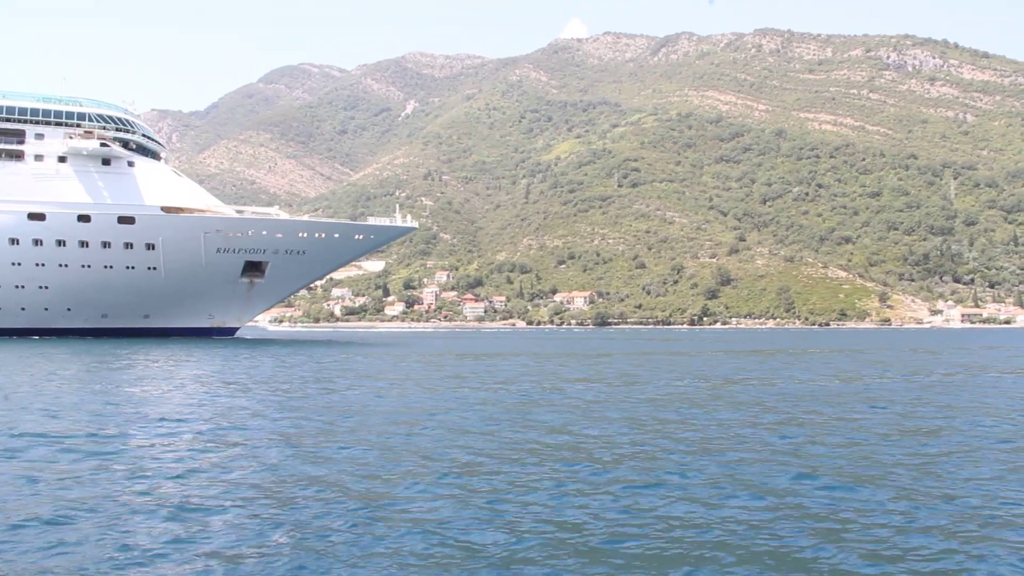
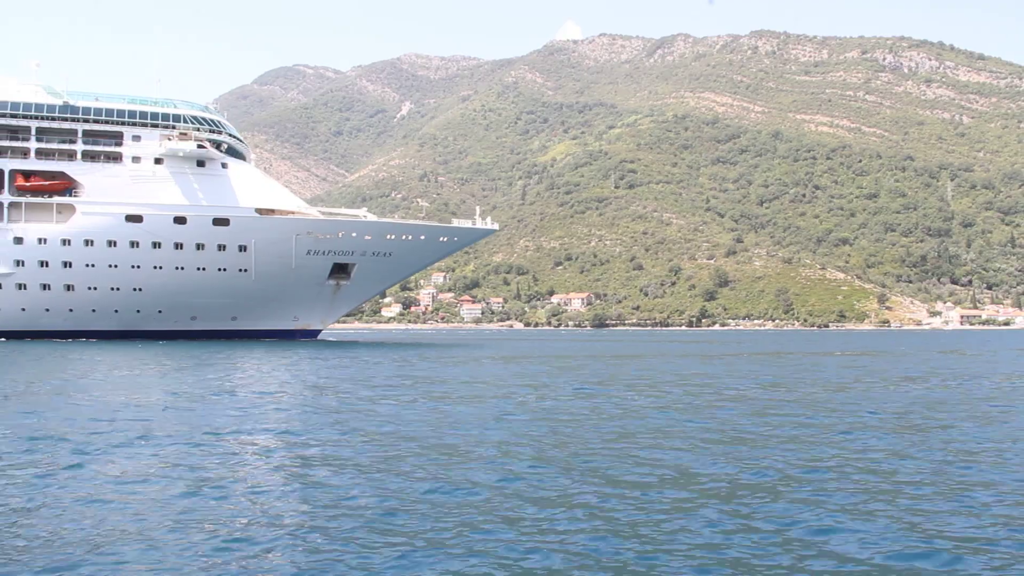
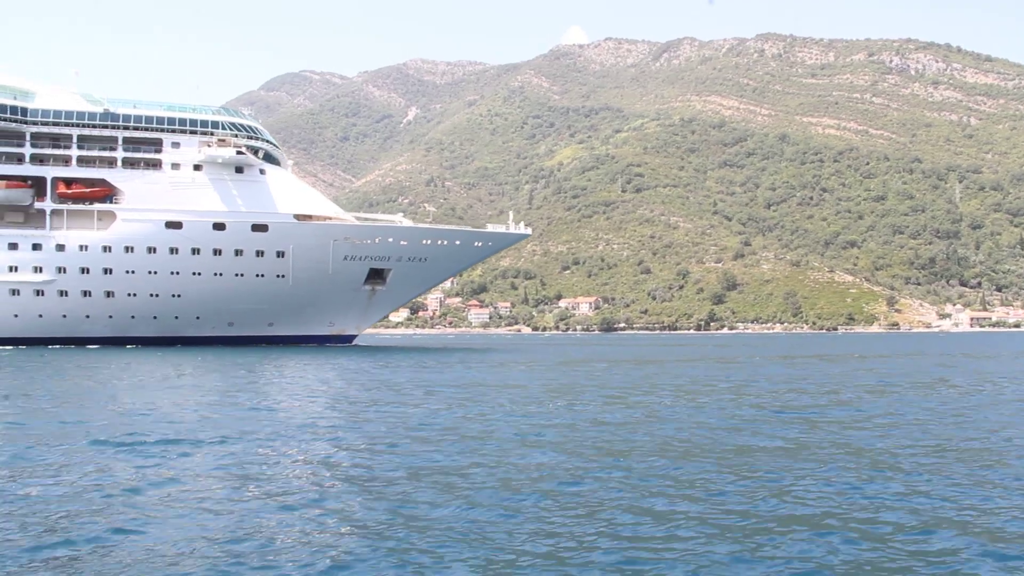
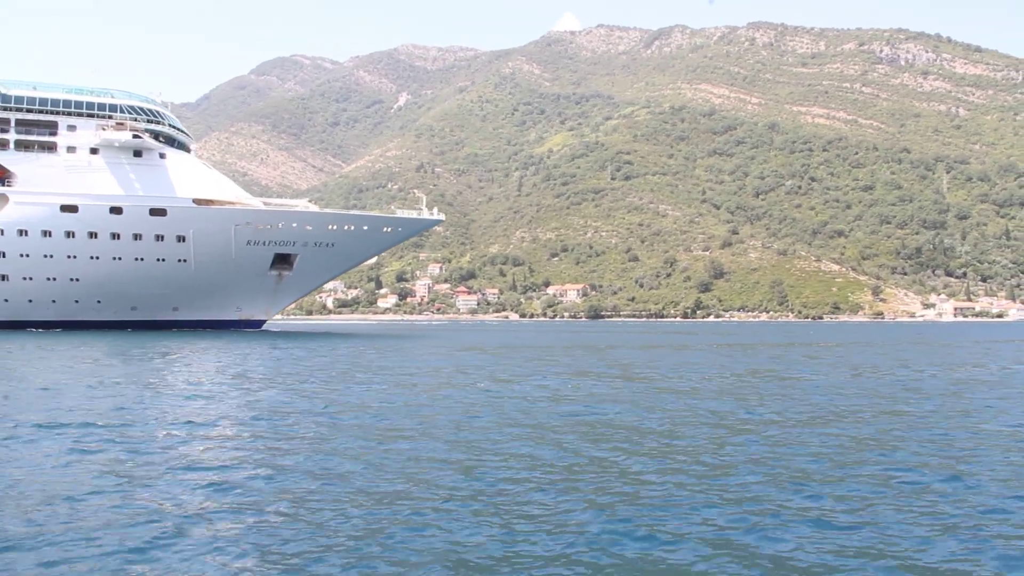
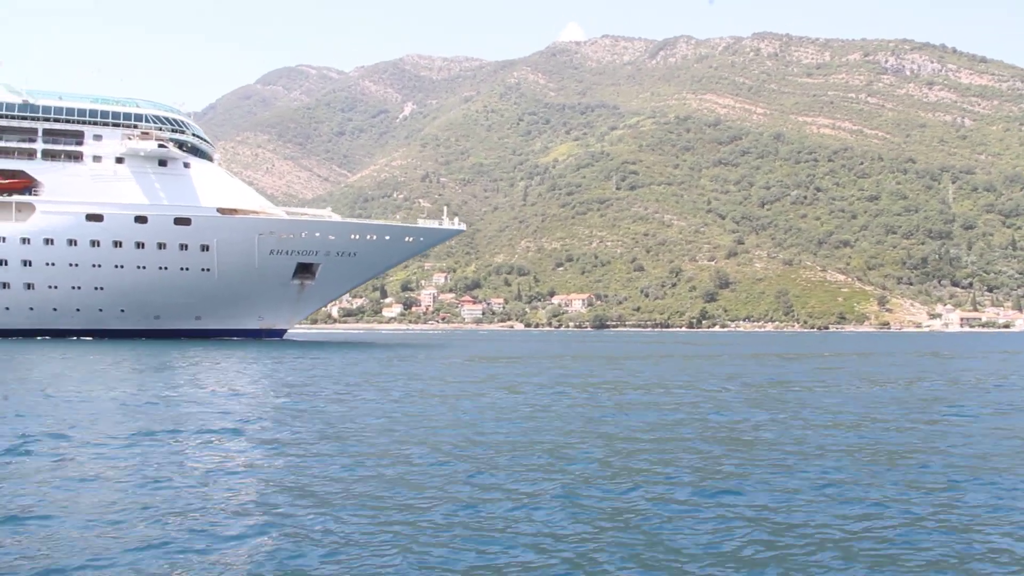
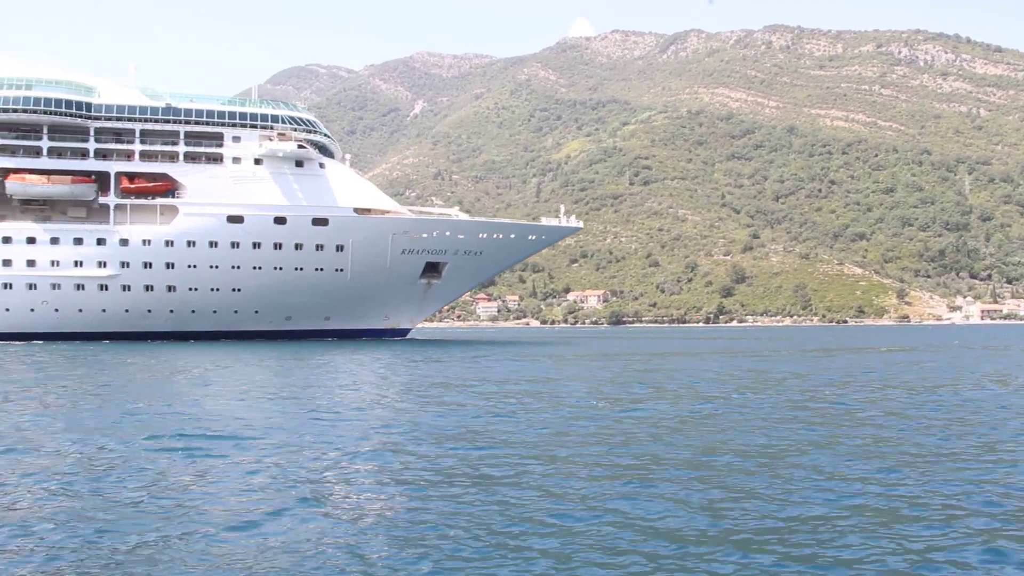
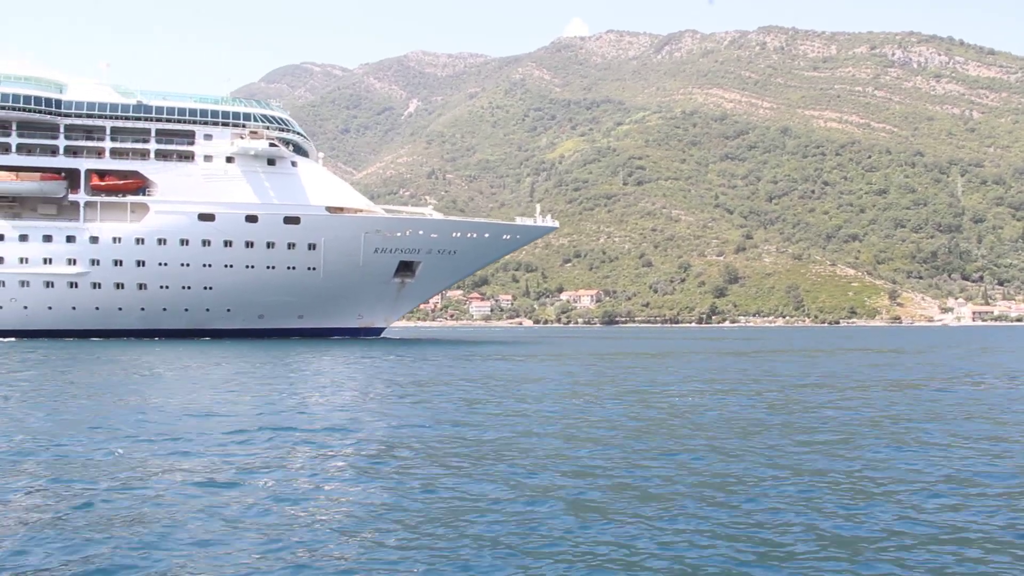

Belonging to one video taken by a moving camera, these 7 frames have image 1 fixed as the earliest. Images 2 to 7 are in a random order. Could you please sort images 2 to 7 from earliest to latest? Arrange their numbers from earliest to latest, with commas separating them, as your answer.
4, 5, 2, 3, 7, 6
